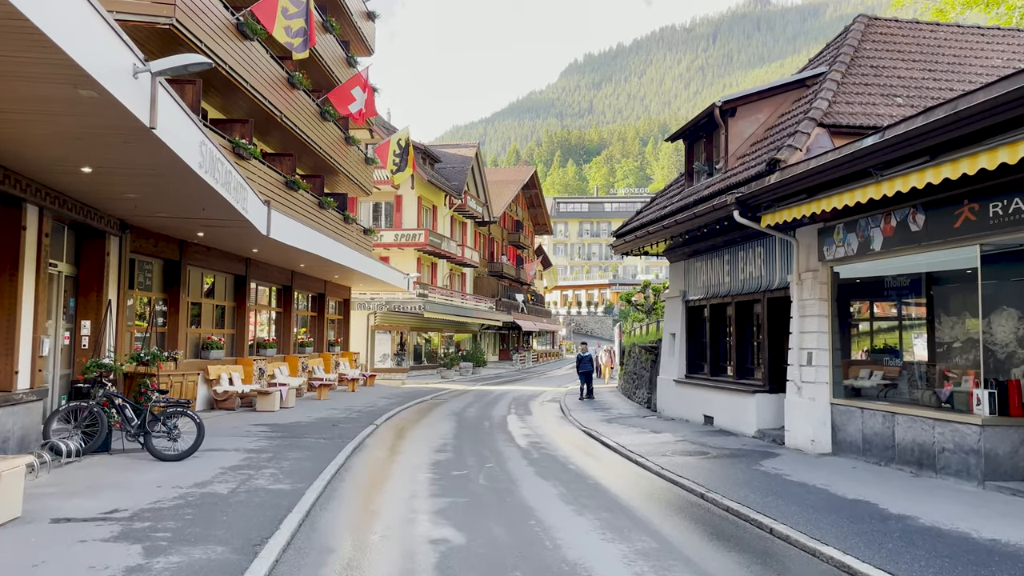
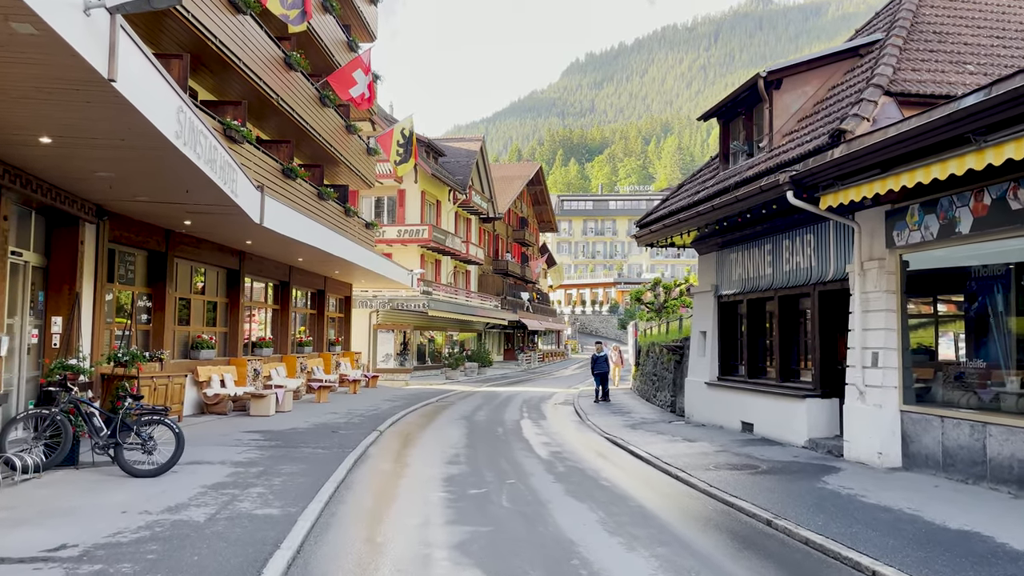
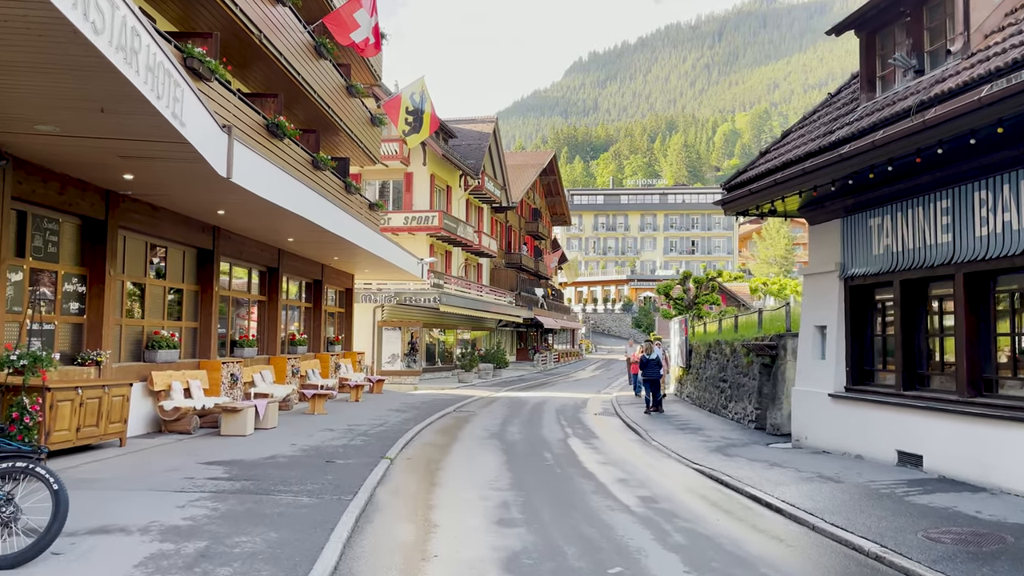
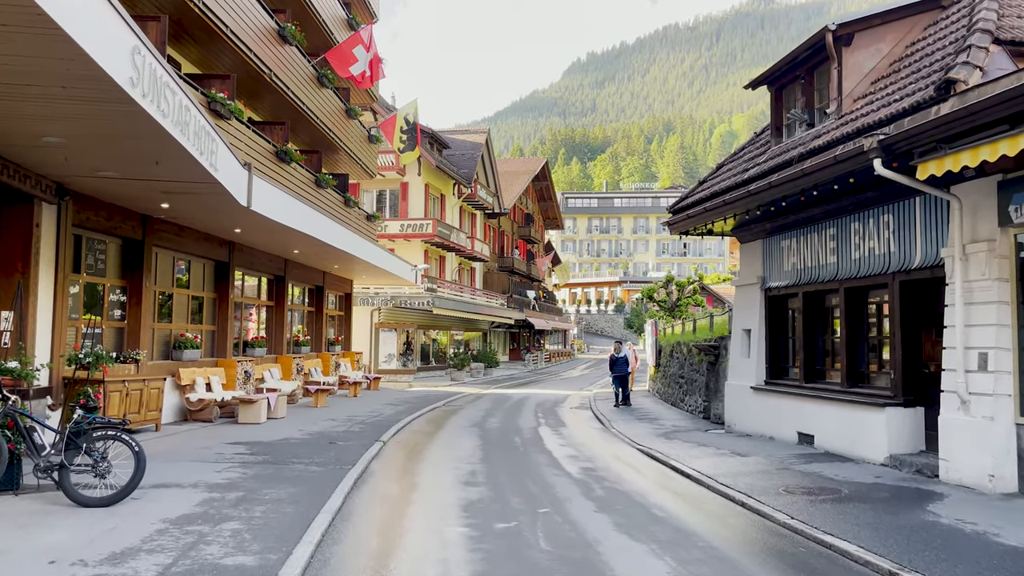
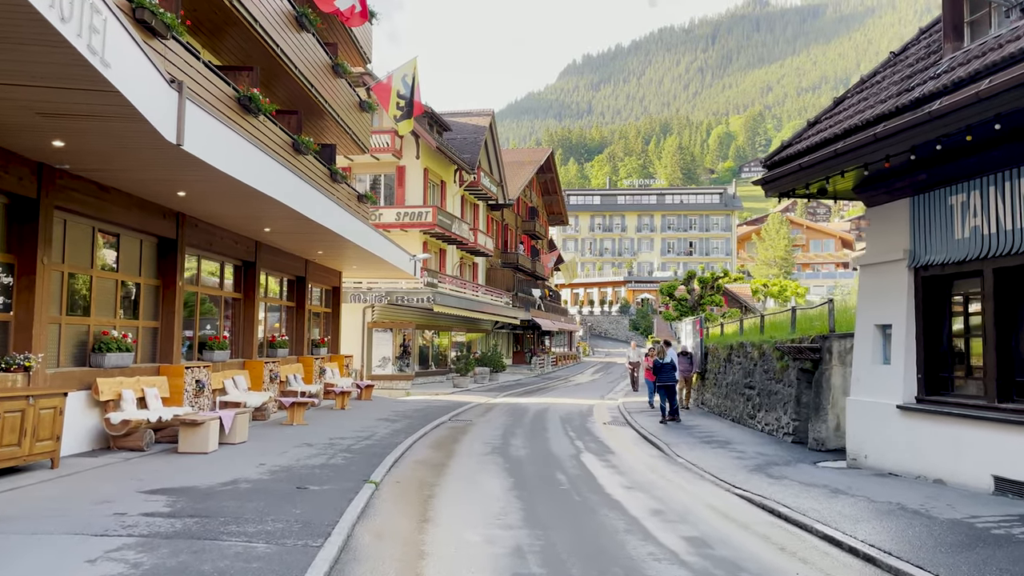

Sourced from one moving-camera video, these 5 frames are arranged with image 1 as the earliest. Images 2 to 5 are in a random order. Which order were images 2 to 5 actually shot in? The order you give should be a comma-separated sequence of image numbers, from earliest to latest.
2, 4, 3, 5
